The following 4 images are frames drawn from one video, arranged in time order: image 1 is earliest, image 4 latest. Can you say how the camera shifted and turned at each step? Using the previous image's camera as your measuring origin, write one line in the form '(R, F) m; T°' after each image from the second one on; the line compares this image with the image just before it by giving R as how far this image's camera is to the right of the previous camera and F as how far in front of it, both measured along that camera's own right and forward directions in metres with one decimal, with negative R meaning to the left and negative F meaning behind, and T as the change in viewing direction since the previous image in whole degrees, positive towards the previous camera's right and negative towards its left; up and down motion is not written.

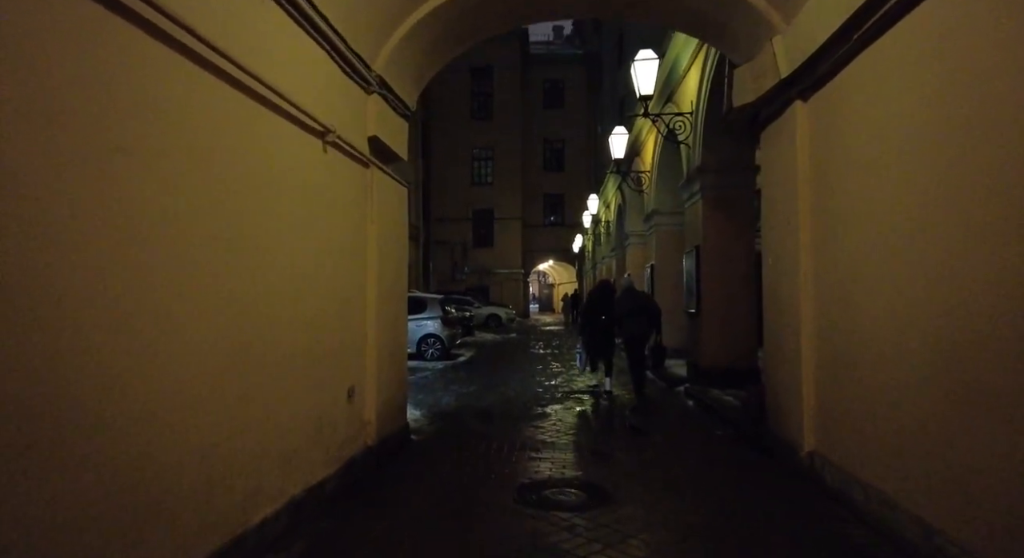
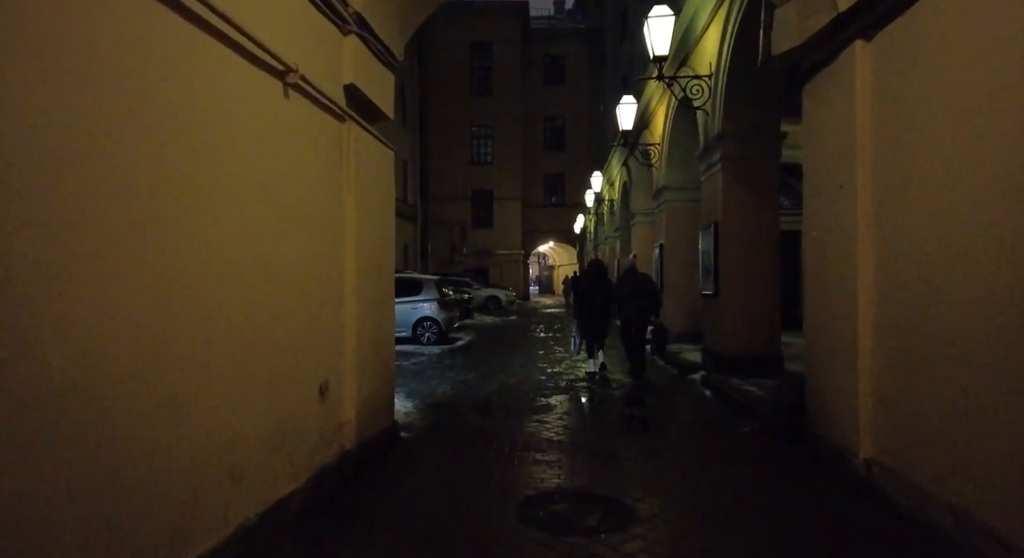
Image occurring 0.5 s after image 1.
(0.0, +0.8) m; 0°
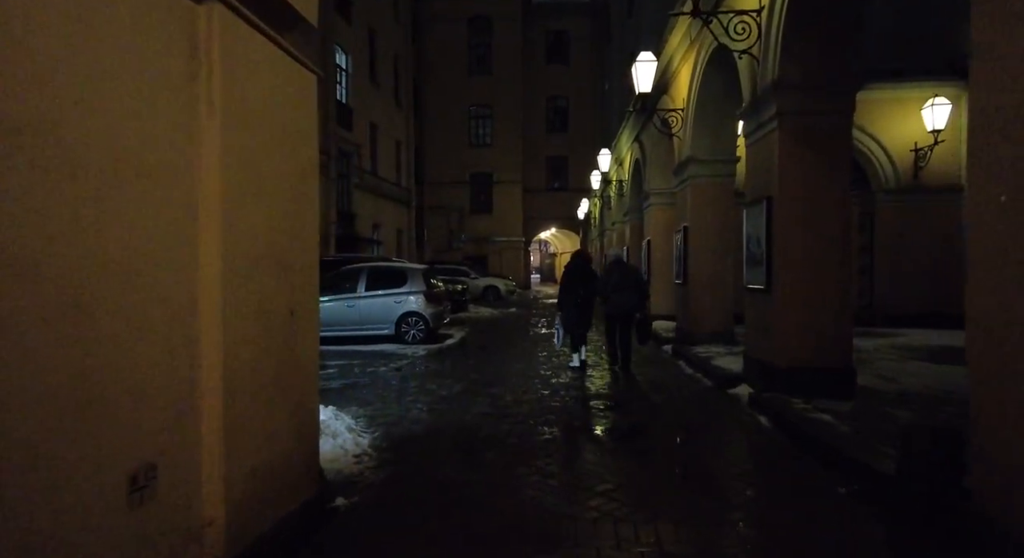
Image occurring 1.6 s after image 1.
(+0.1, +1.9) m; 0°
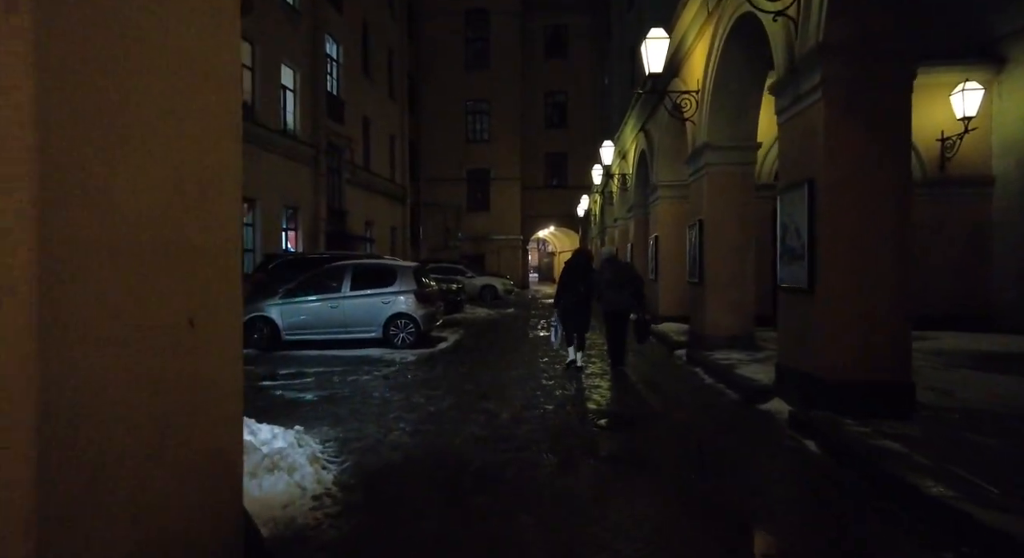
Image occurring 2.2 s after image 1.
(0.0, +1.0) m; 0°
